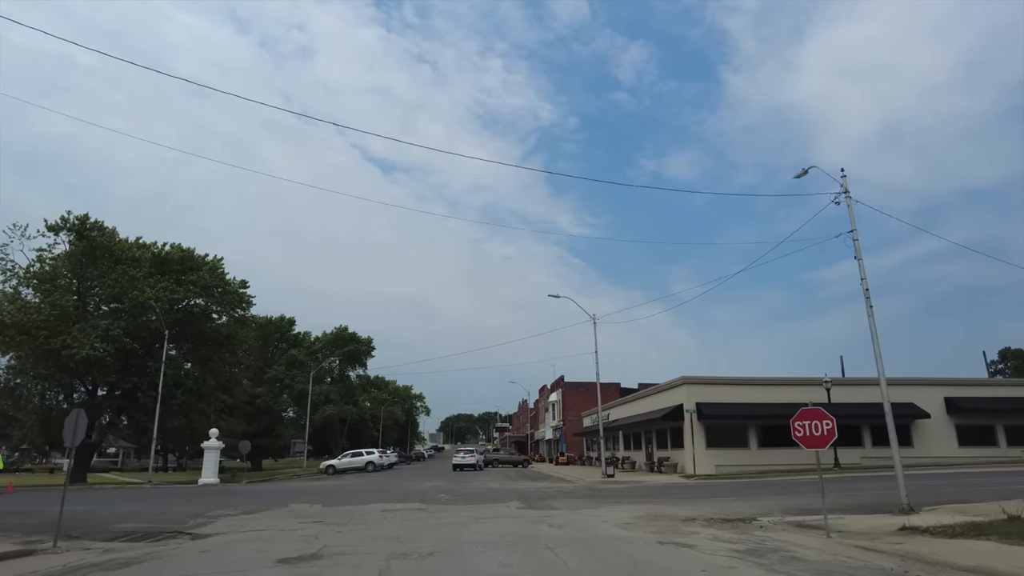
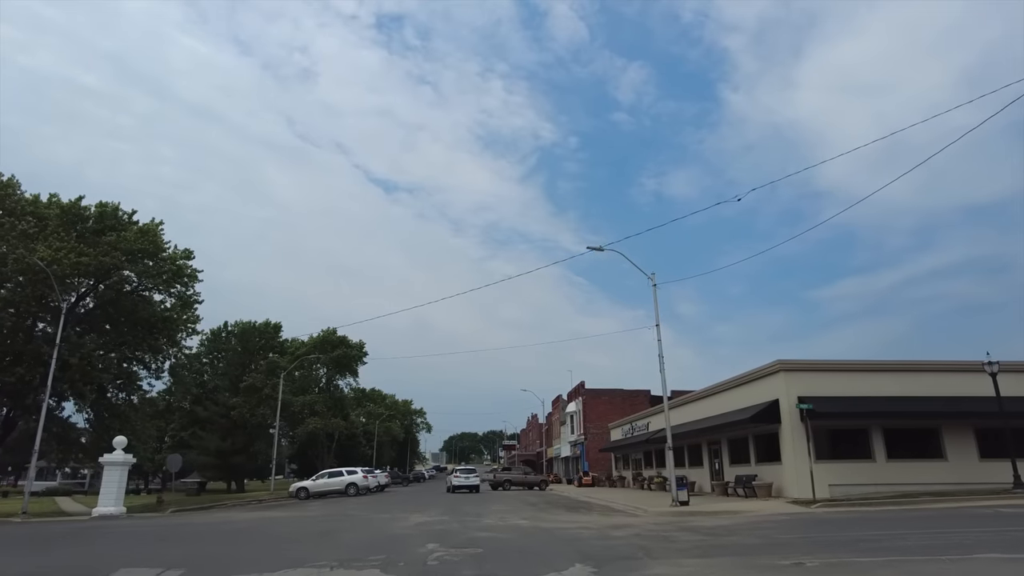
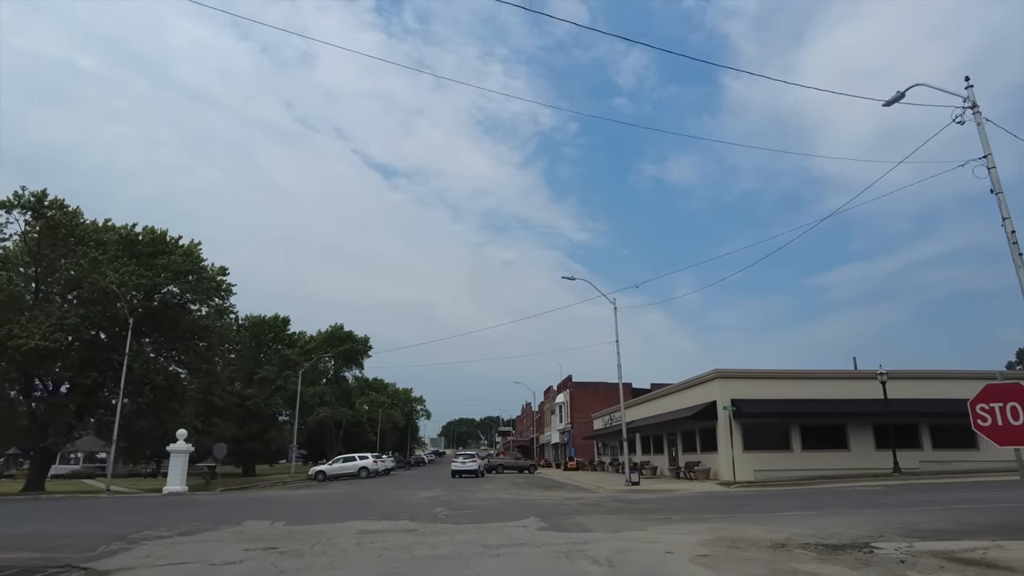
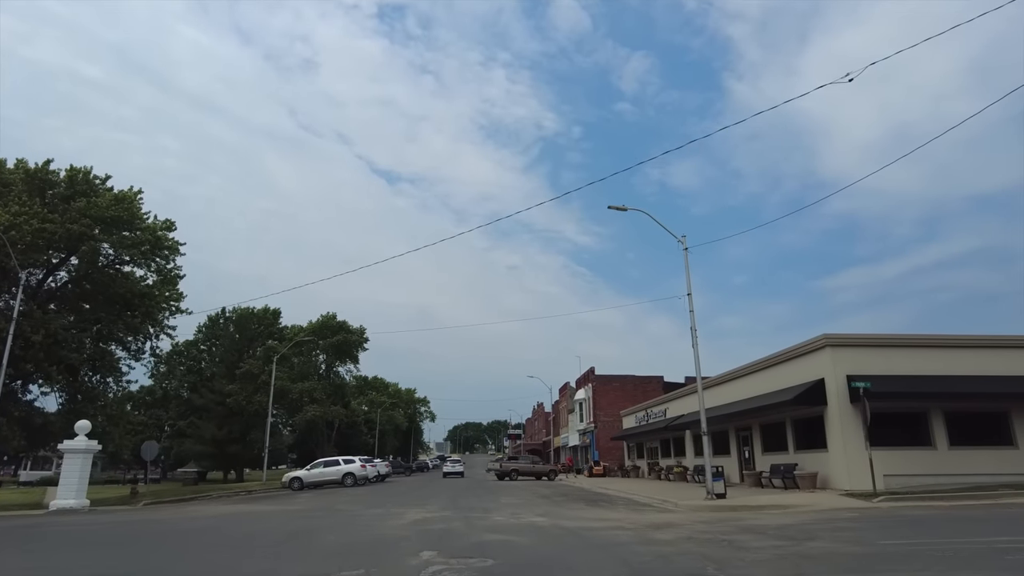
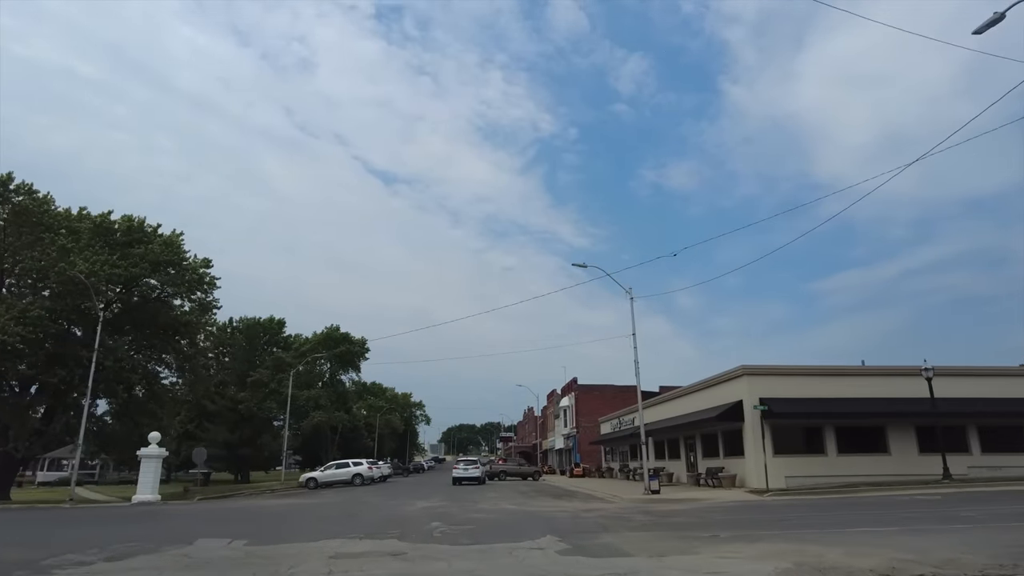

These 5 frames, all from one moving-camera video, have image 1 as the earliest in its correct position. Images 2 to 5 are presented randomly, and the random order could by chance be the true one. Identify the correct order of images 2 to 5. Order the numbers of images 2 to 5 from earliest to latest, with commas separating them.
3, 5, 2, 4
